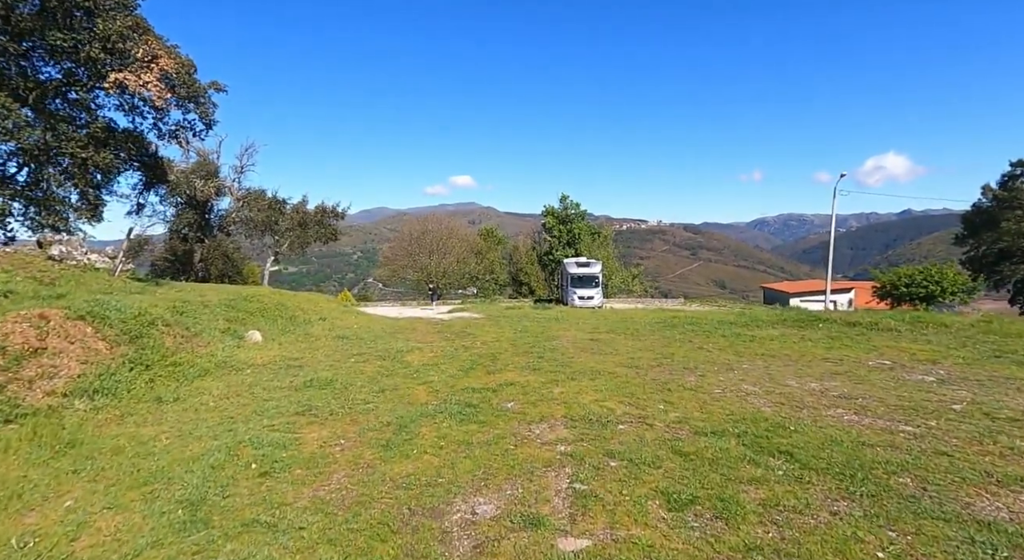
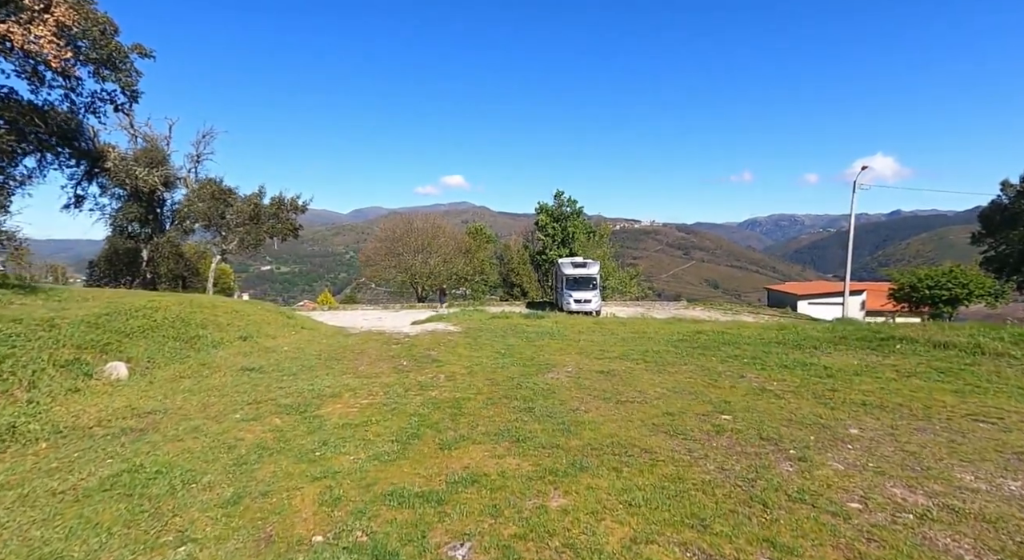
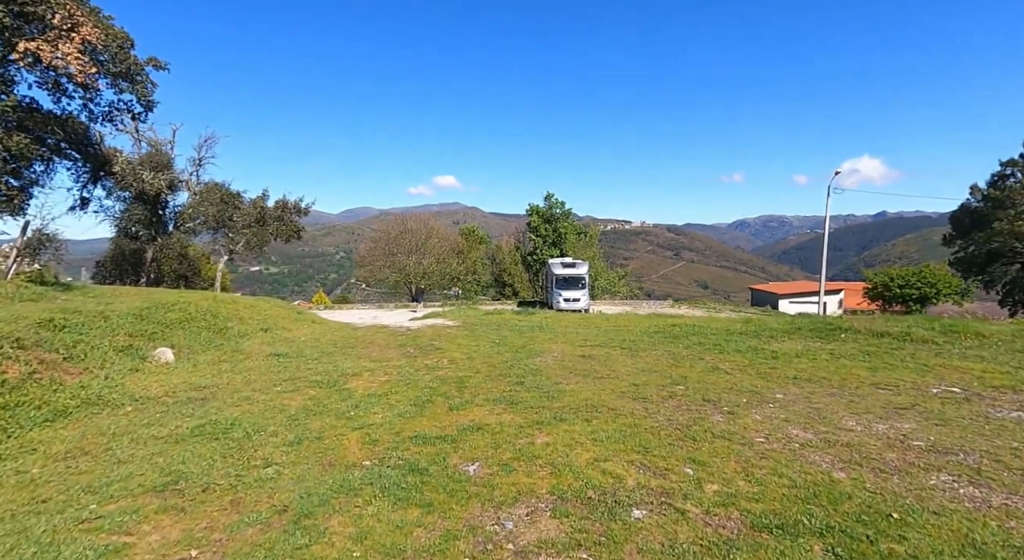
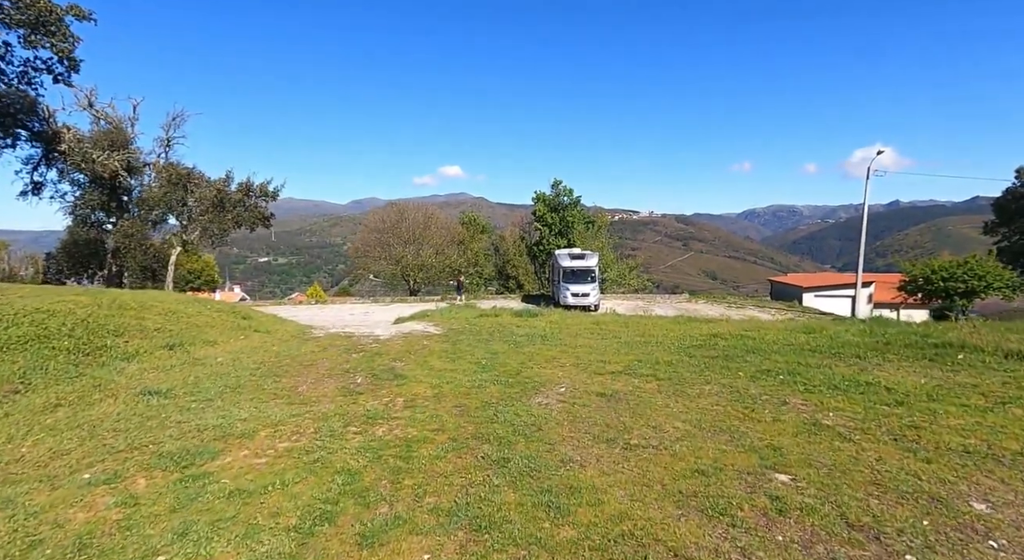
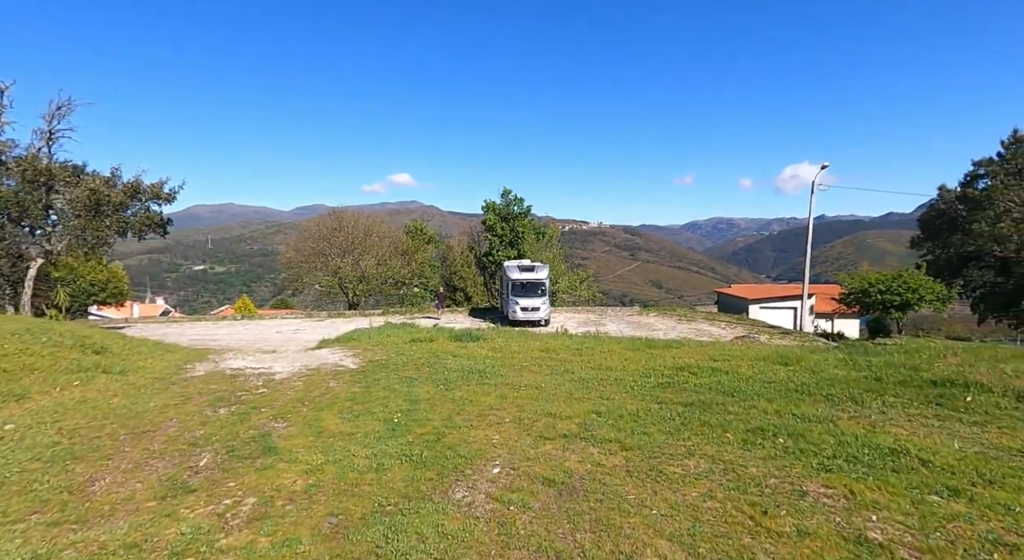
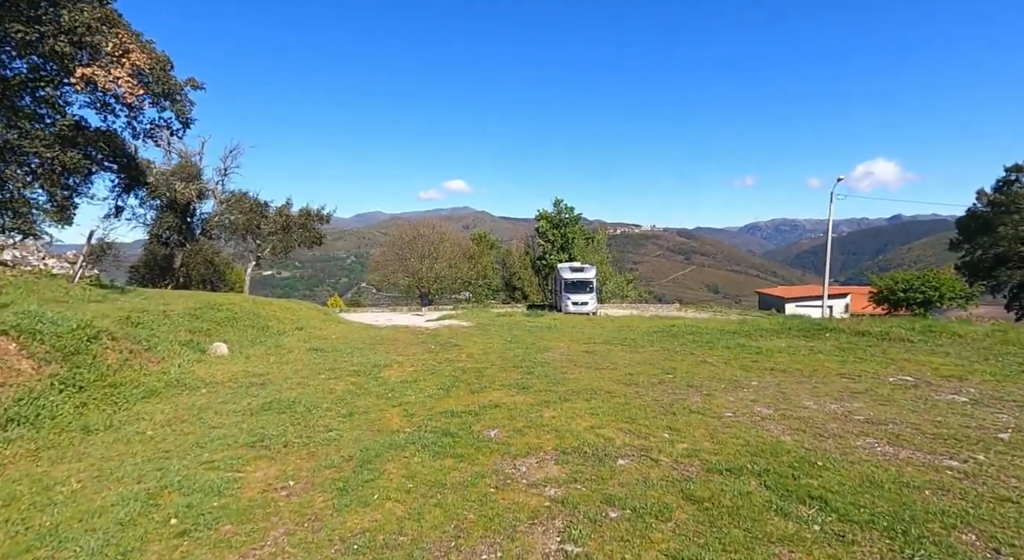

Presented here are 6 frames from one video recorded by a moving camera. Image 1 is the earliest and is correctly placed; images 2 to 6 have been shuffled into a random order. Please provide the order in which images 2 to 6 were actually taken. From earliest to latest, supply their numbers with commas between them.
6, 3, 2, 4, 5
